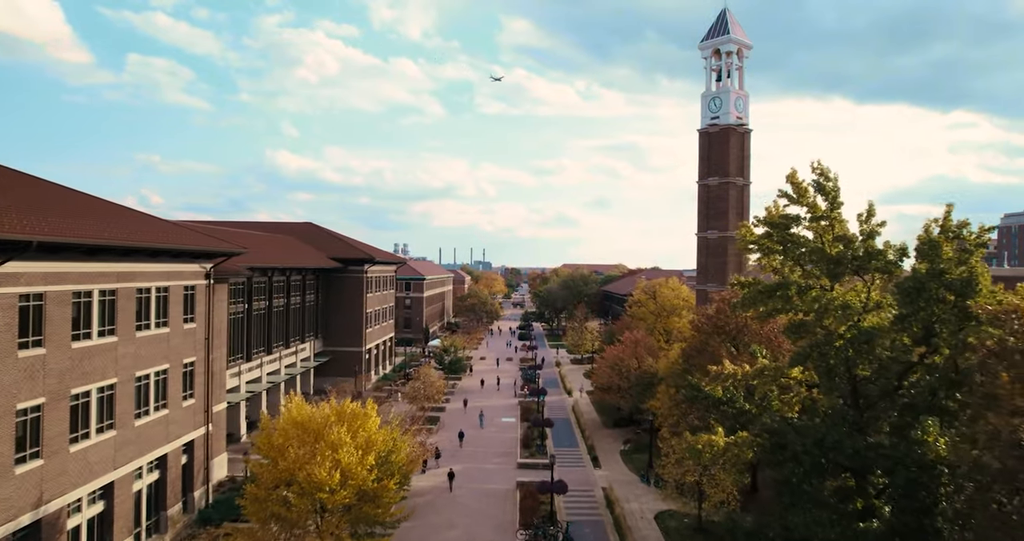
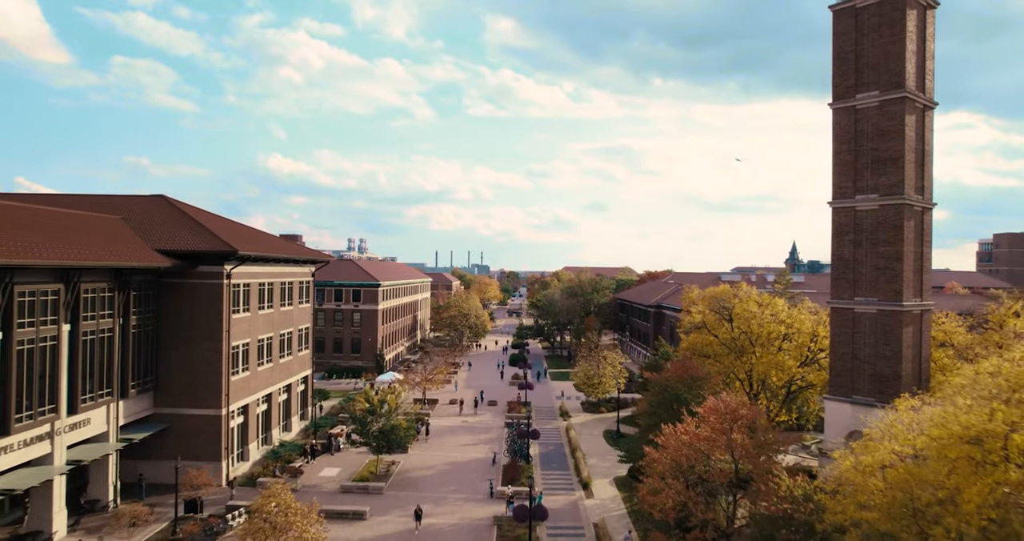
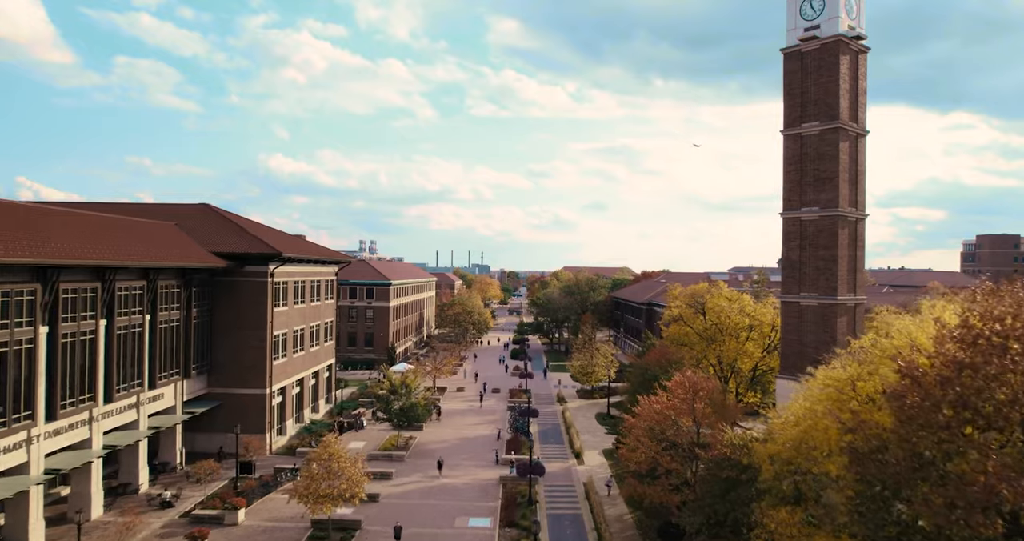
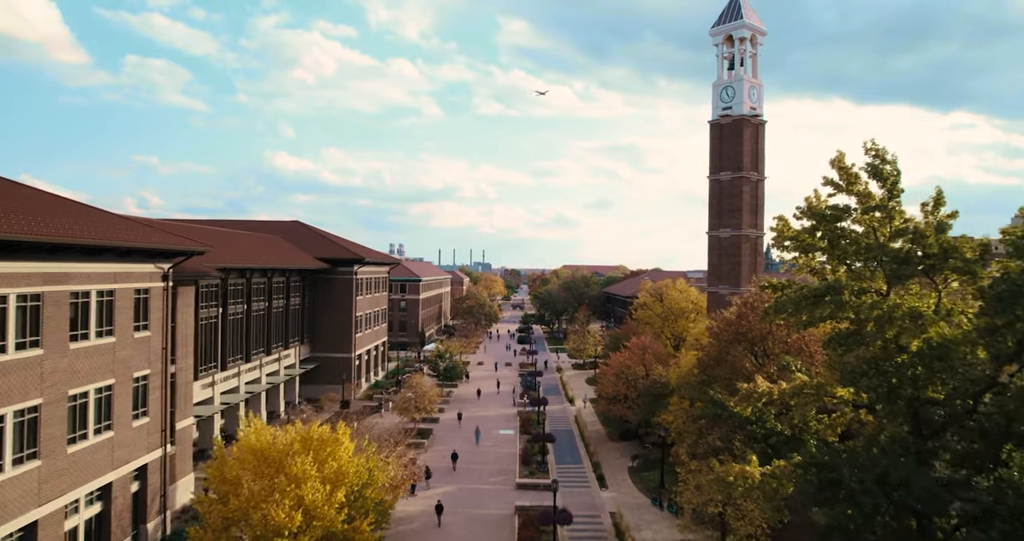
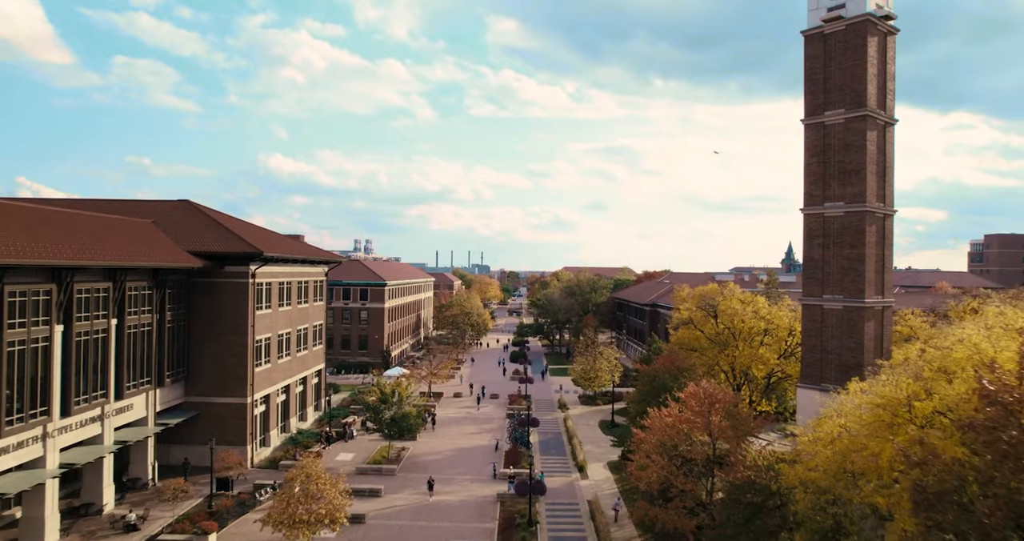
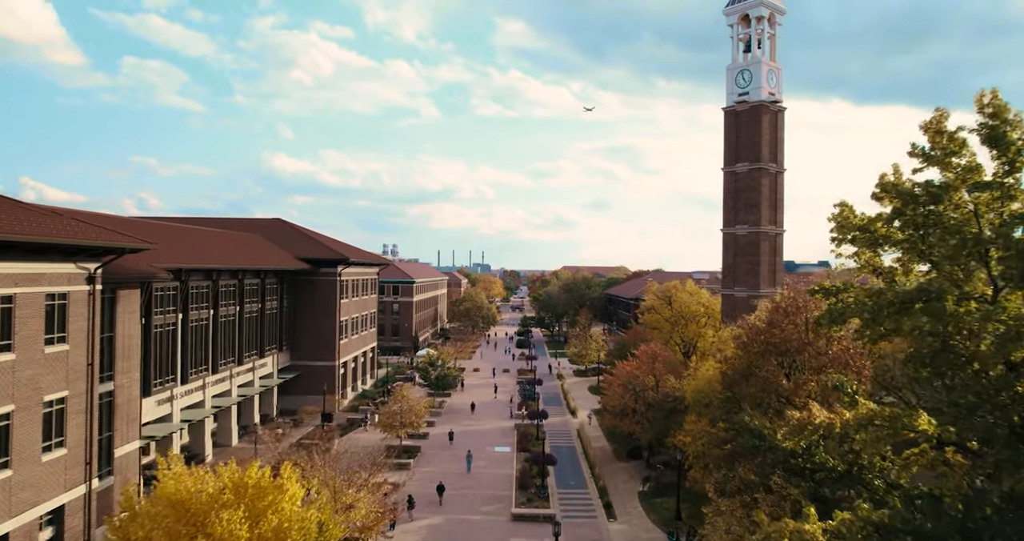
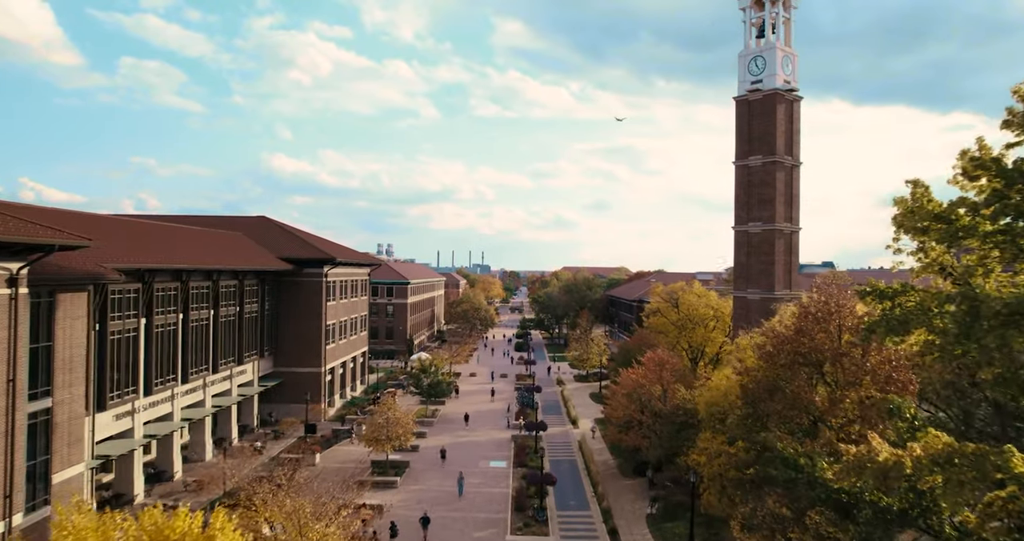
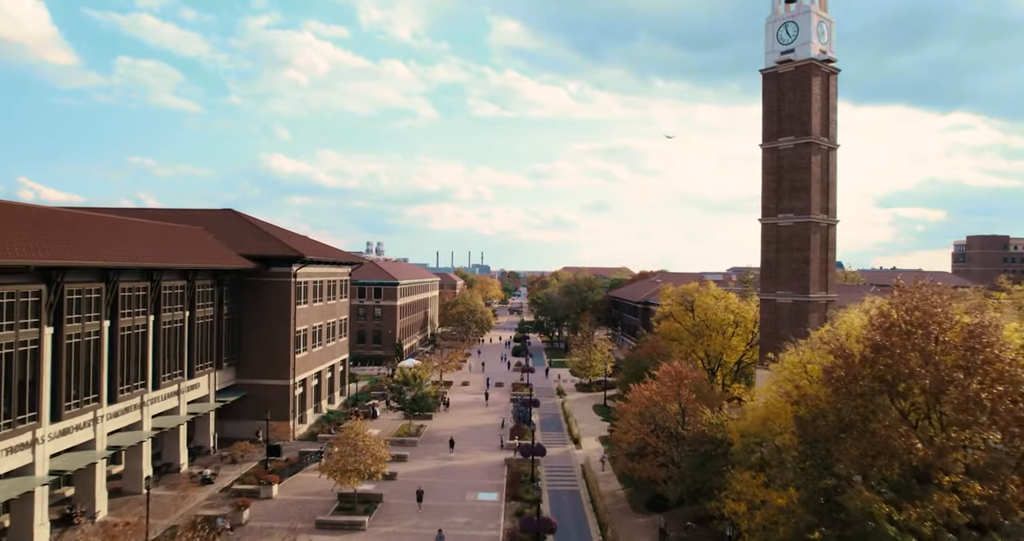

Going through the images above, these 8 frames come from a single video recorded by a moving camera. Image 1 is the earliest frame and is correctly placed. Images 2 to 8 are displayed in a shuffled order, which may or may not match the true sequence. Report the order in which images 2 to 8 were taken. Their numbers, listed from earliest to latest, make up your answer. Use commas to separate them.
4, 6, 7, 8, 3, 5, 2
